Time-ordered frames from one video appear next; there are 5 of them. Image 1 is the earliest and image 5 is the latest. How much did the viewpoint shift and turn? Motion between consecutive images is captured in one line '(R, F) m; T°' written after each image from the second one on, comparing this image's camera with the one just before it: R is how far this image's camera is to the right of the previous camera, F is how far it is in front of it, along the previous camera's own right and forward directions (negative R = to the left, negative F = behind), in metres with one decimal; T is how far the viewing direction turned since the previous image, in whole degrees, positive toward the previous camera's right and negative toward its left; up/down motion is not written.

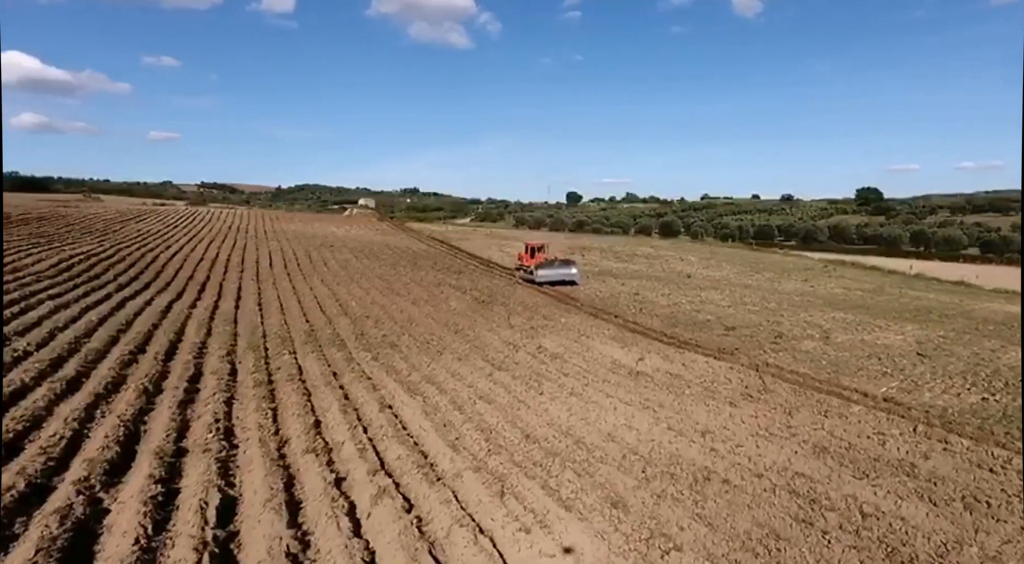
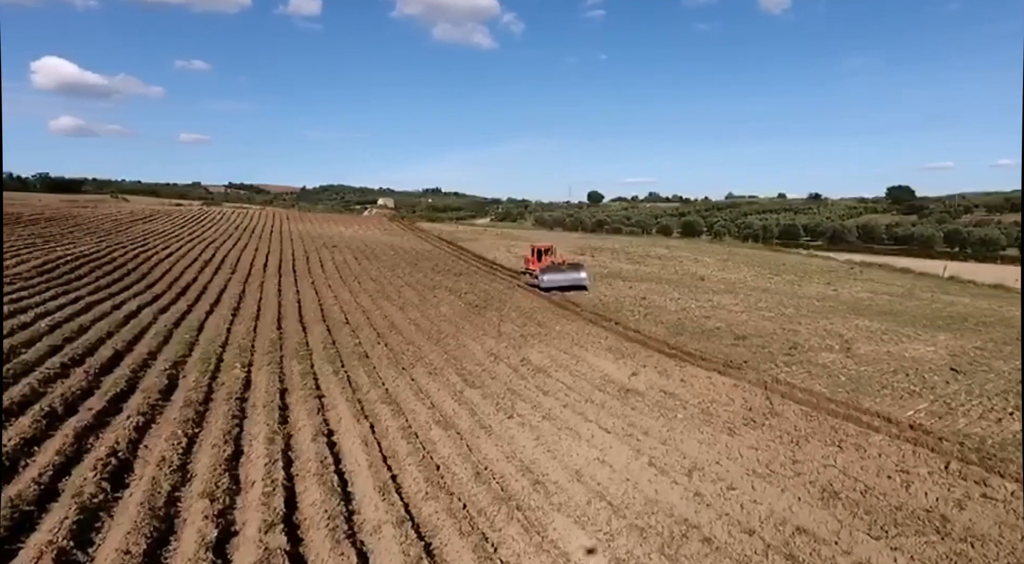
(+0.7, +1.1) m; -2°
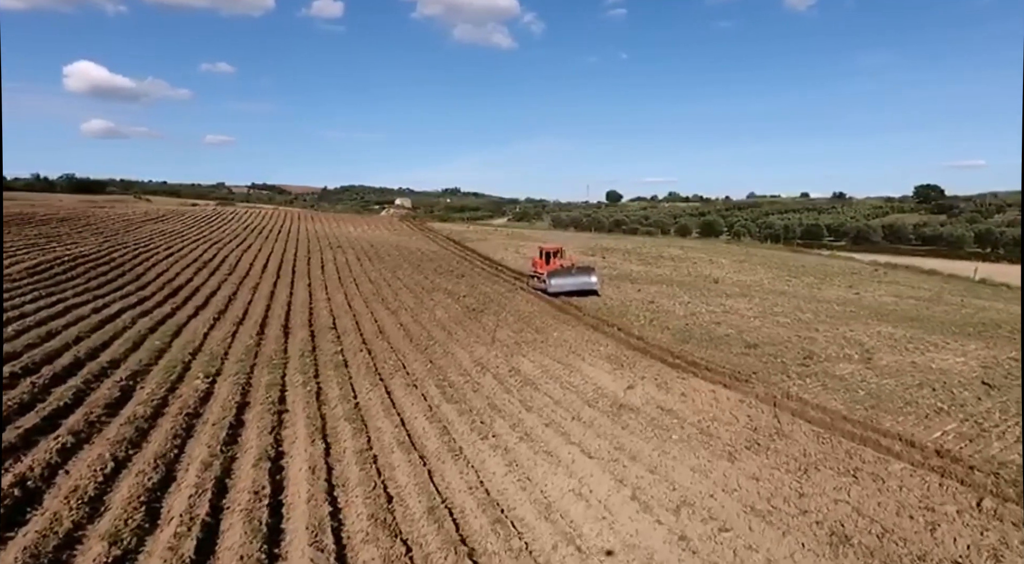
(+0.5, +0.8) m; -2°
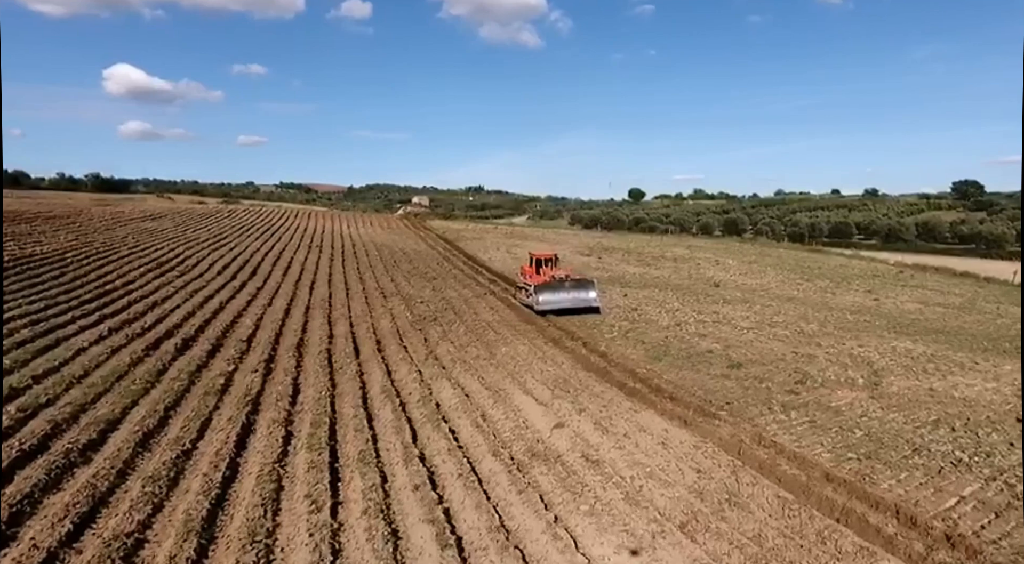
(+1.5, +2.0) m; -2°
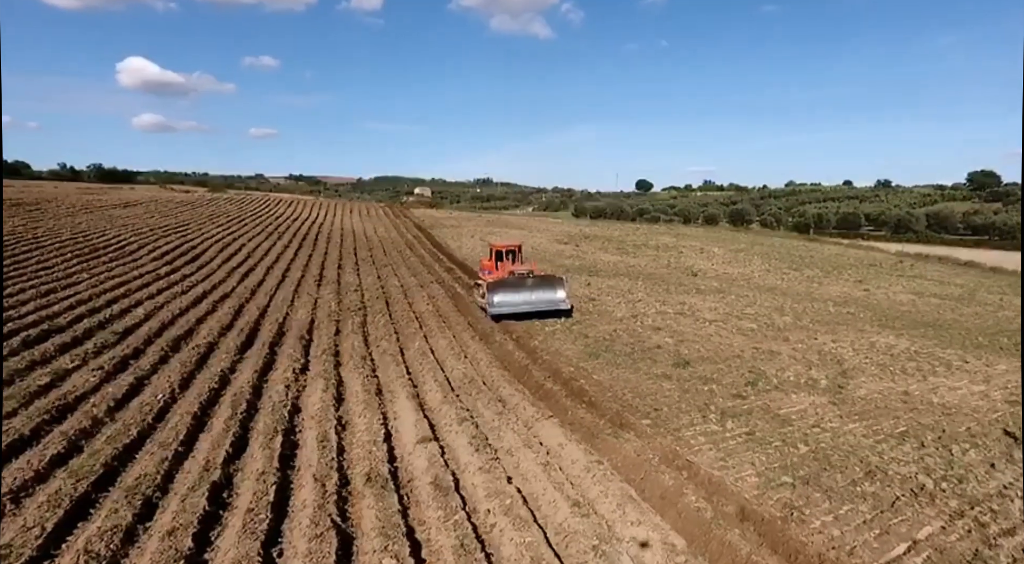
(+1.5, +1.5) m; -1°
